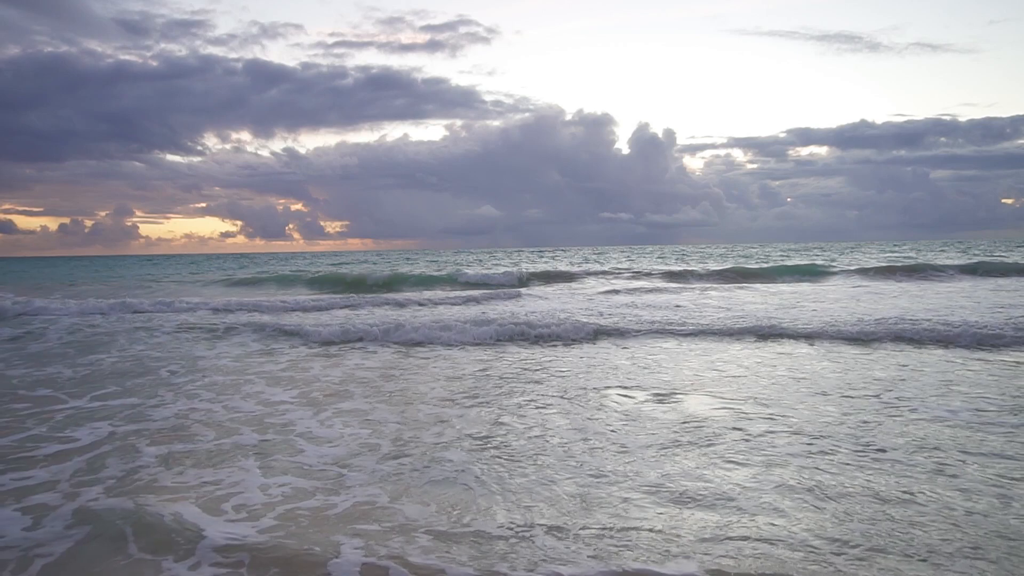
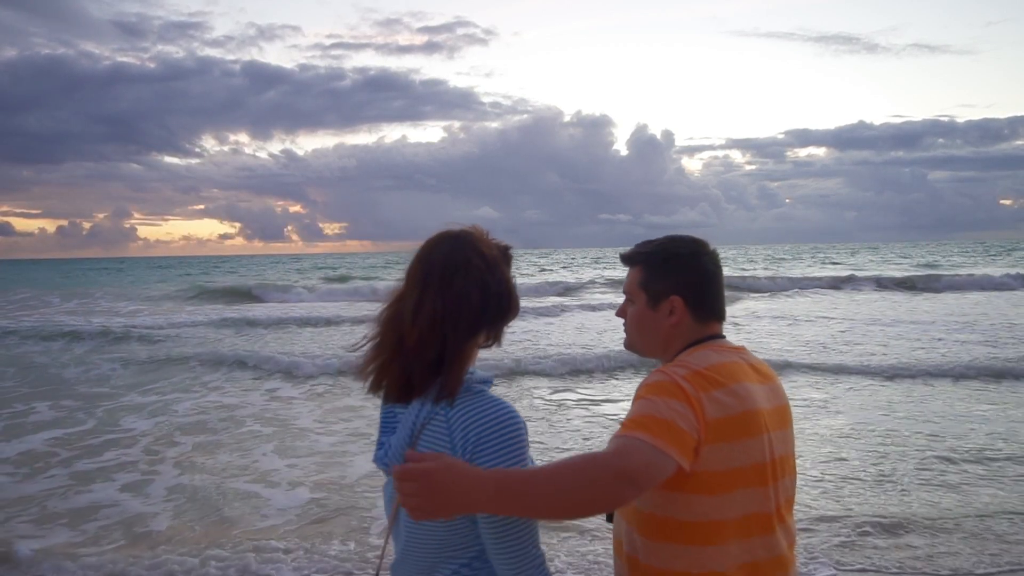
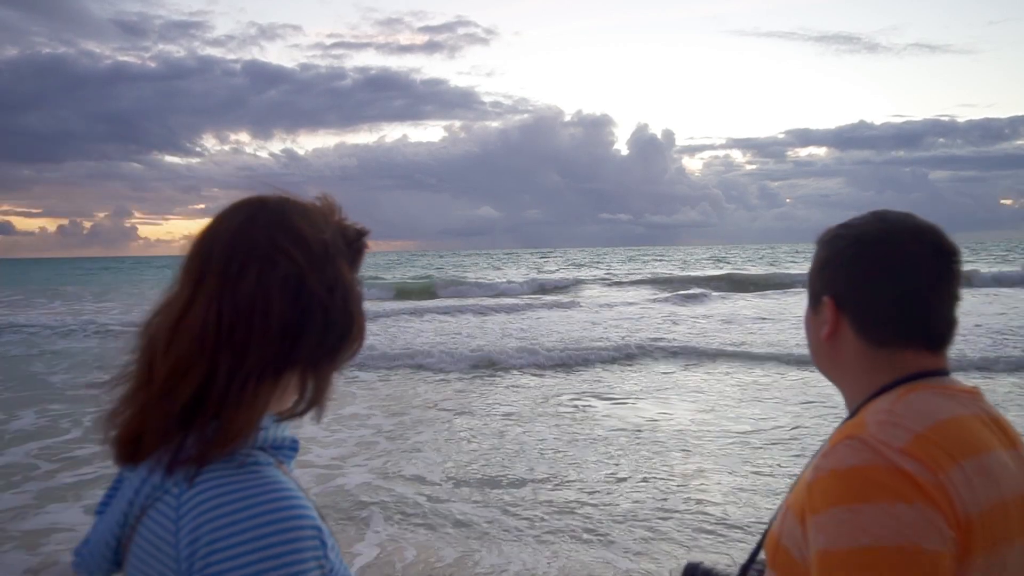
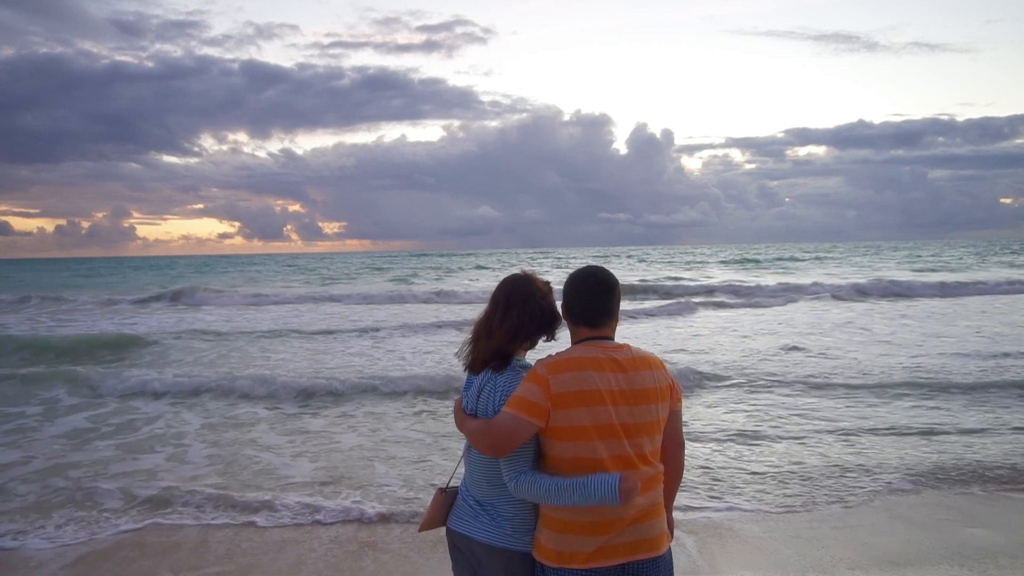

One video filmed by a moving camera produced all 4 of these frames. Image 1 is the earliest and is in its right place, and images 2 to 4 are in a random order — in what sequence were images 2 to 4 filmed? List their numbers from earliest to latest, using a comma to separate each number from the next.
3, 2, 4
